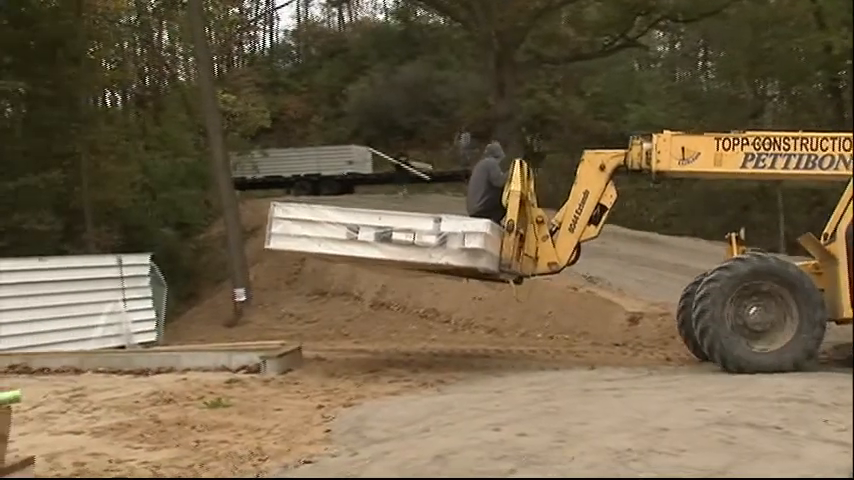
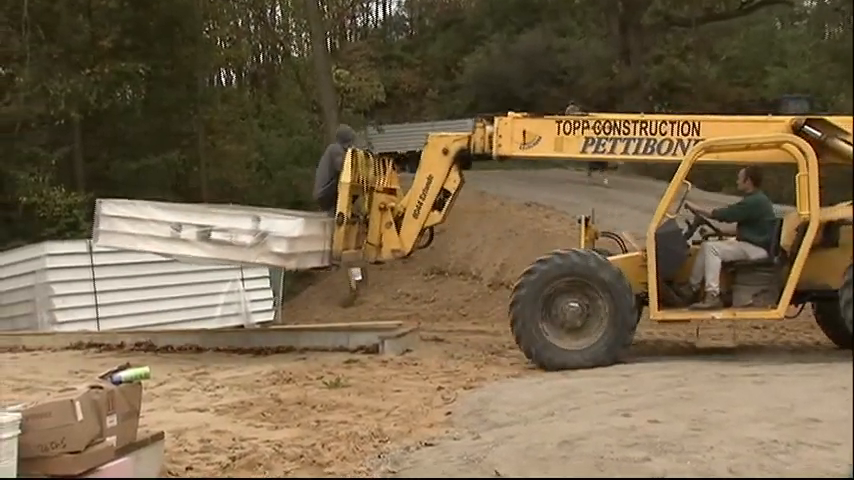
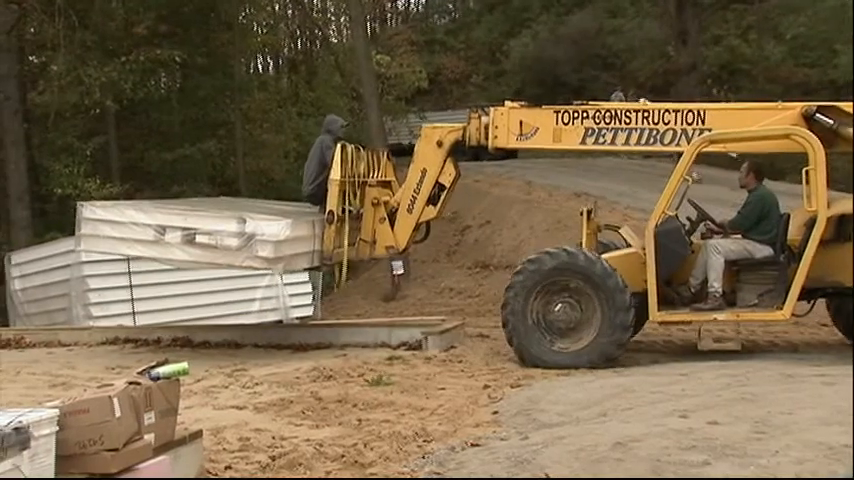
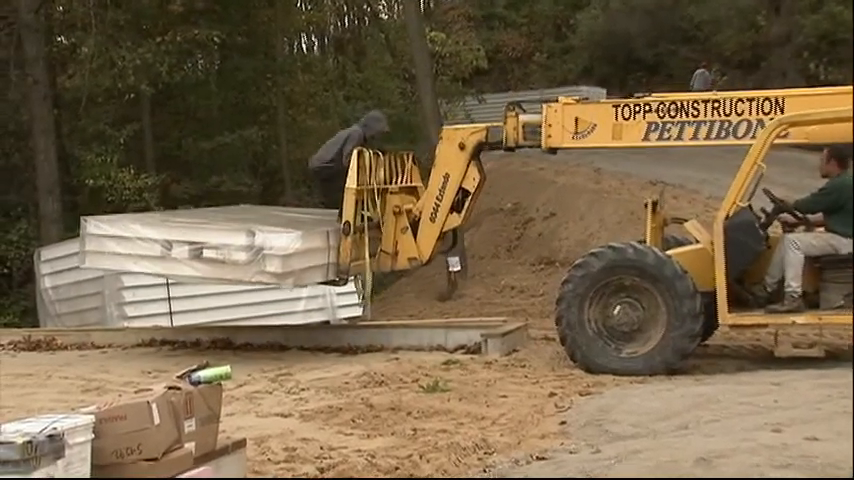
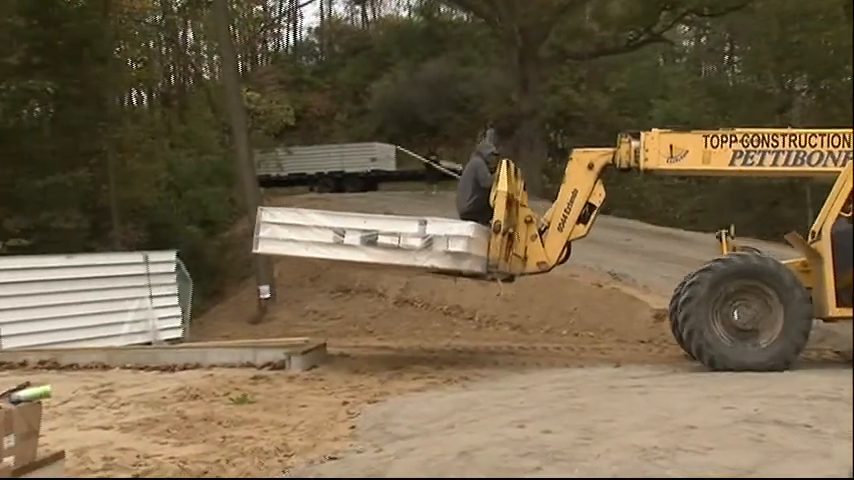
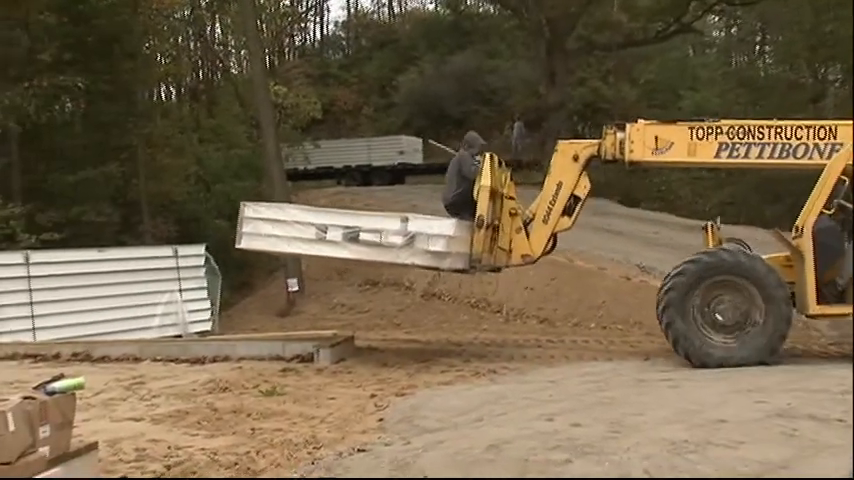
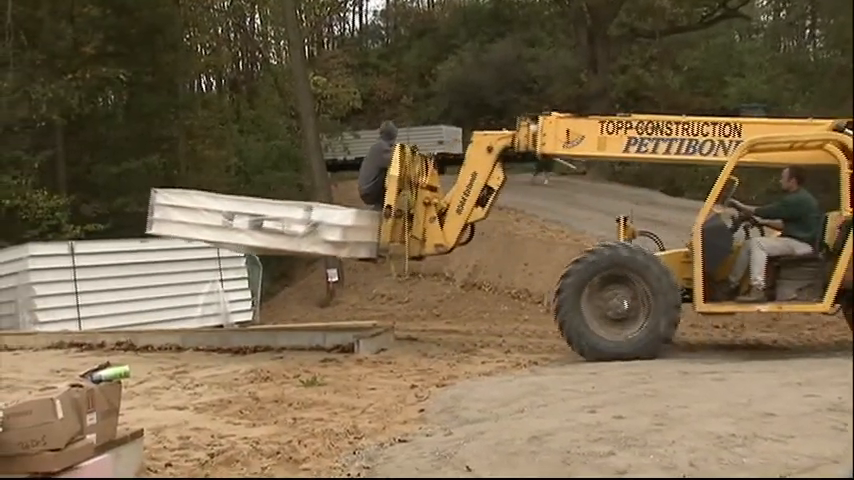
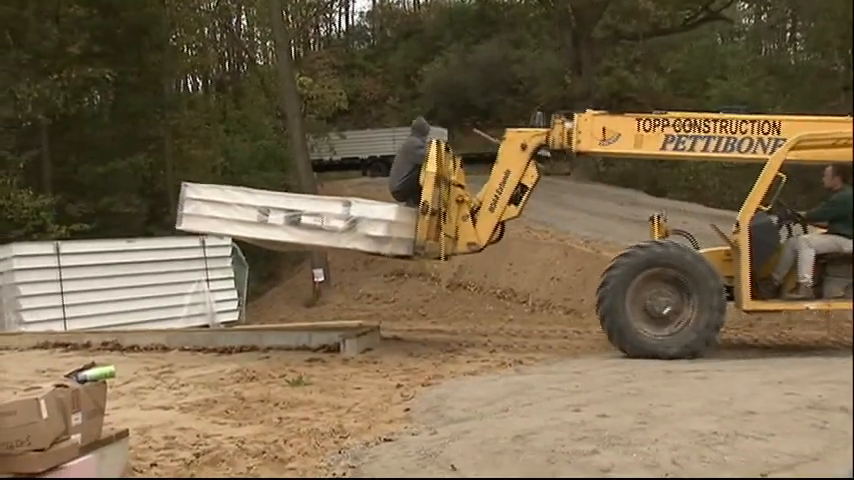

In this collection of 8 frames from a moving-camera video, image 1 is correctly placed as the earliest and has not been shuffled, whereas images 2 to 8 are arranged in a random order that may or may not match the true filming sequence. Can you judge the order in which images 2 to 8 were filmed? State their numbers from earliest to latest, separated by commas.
5, 6, 8, 7, 2, 3, 4
